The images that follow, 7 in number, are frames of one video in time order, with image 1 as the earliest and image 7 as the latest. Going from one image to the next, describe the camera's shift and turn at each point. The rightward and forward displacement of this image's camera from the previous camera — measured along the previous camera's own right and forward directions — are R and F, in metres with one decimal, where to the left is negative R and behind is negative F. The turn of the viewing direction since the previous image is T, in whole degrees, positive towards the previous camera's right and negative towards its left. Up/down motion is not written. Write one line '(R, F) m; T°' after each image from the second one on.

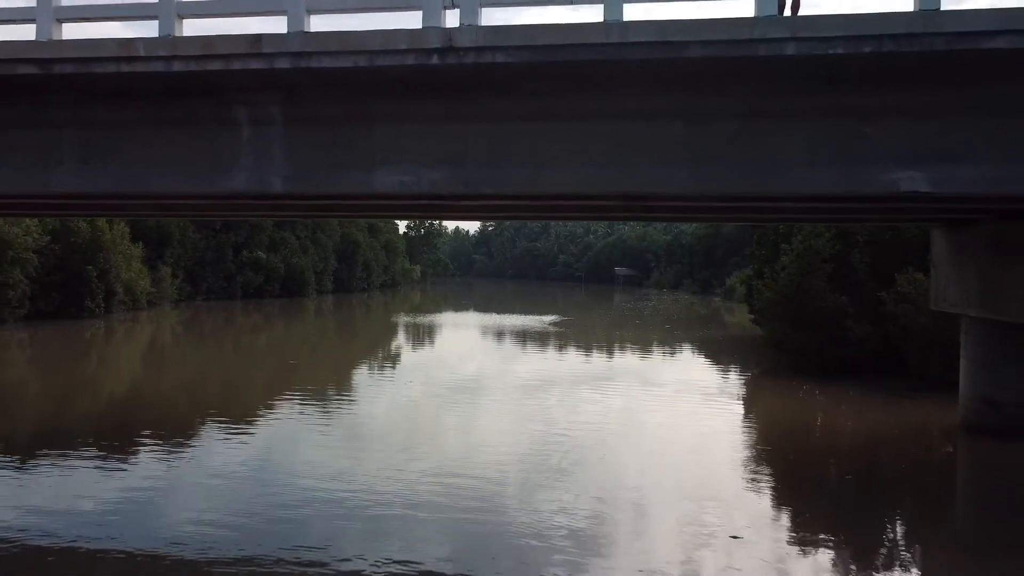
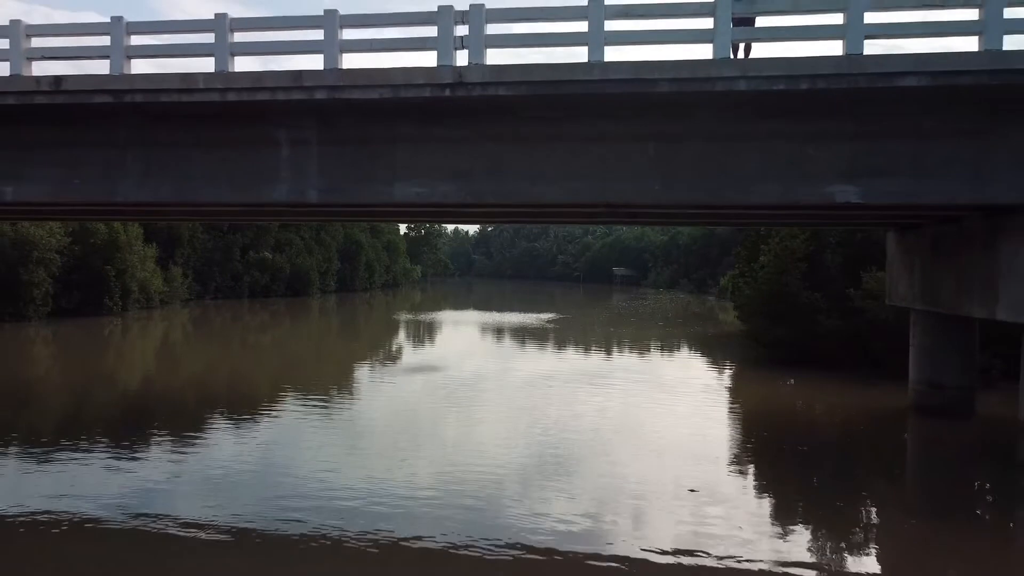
(0.0, -1.7) m; 0°
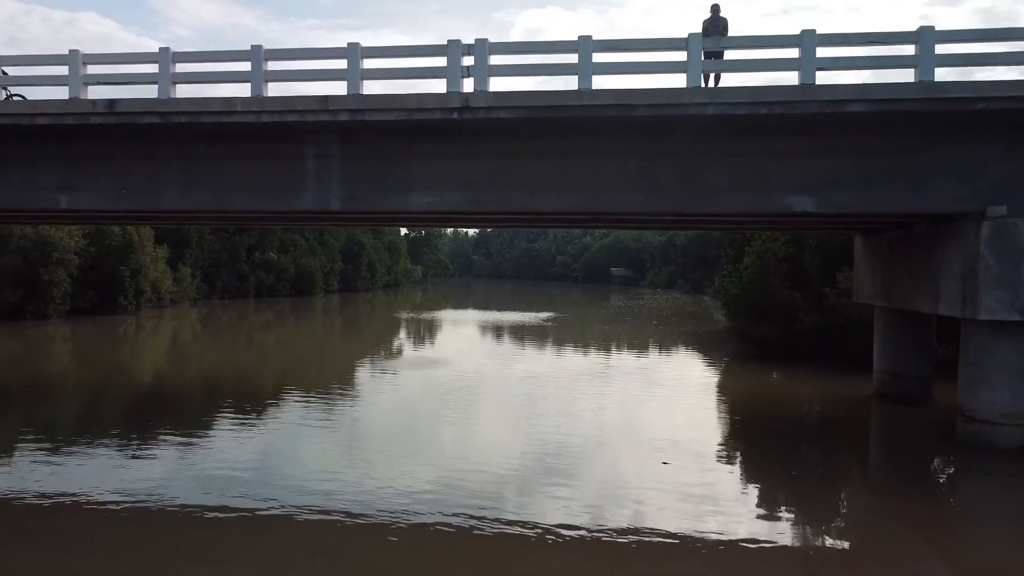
(0.0, -1.5) m; 0°
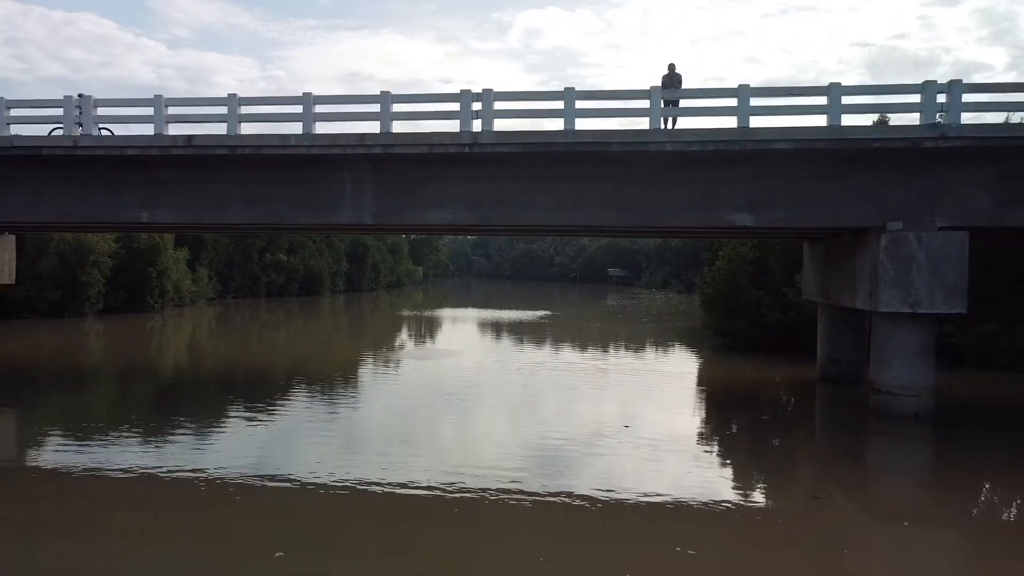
(0.0, -3.0) m; 0°
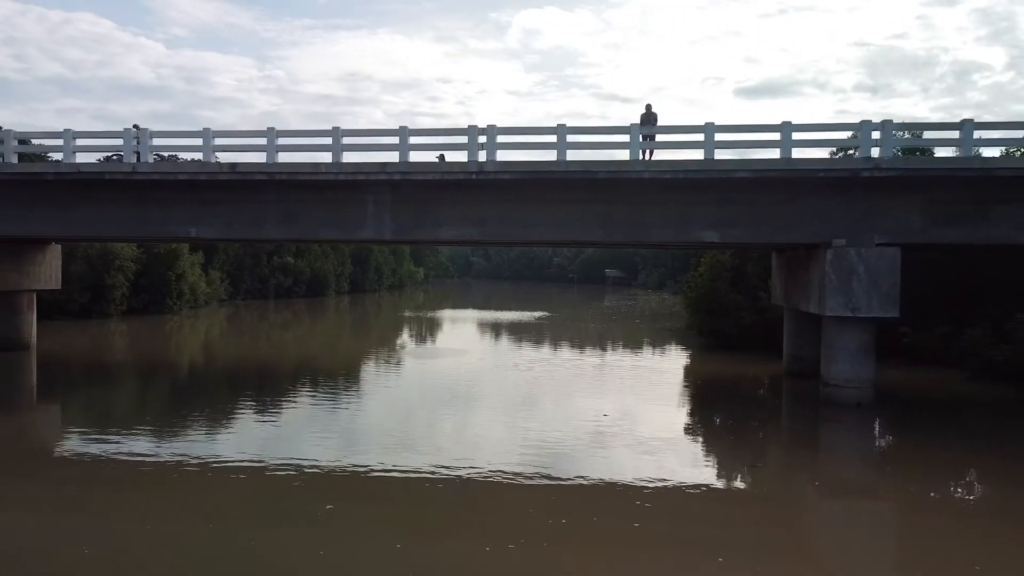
(0.0, -2.5) m; 0°
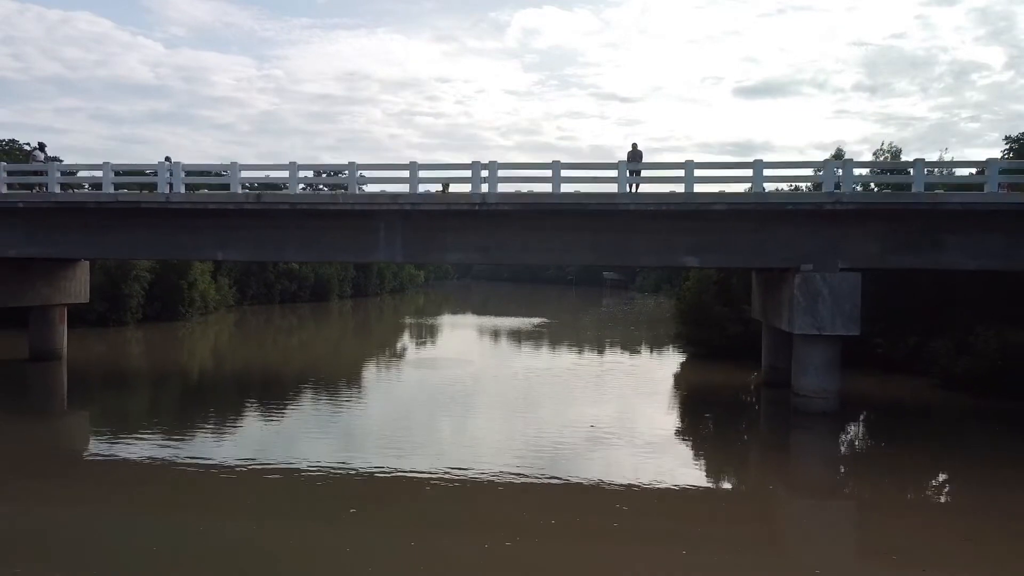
(0.0, -1.8) m; 0°
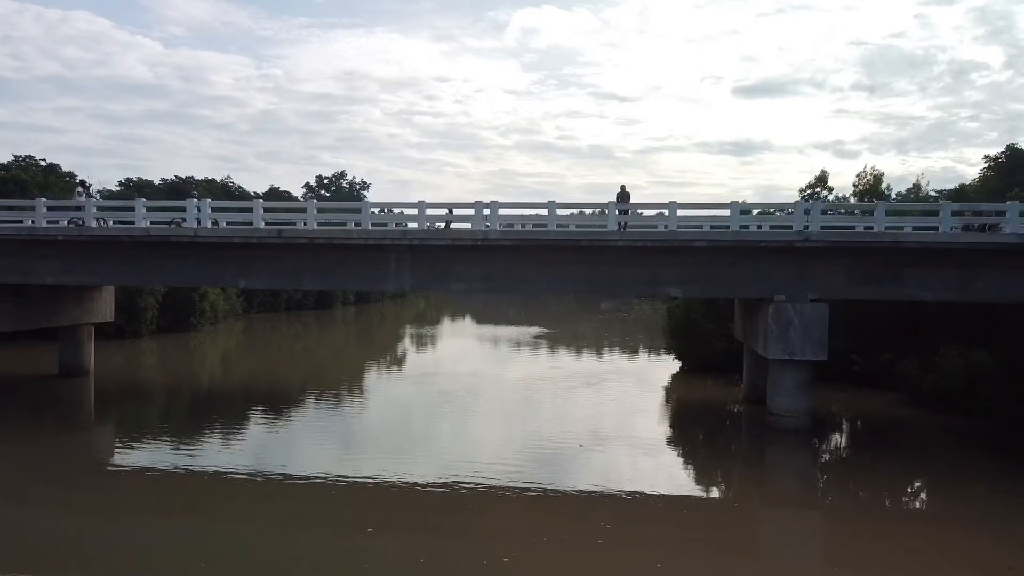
(0.0, -1.8) m; 0°
